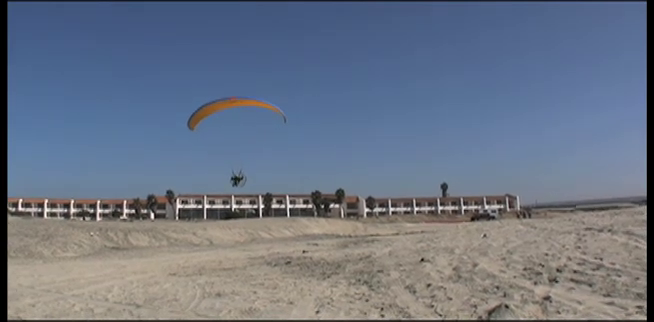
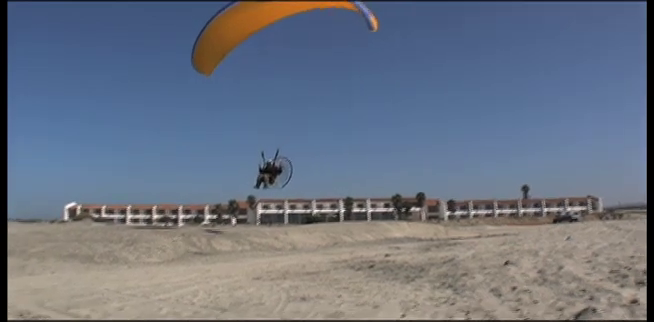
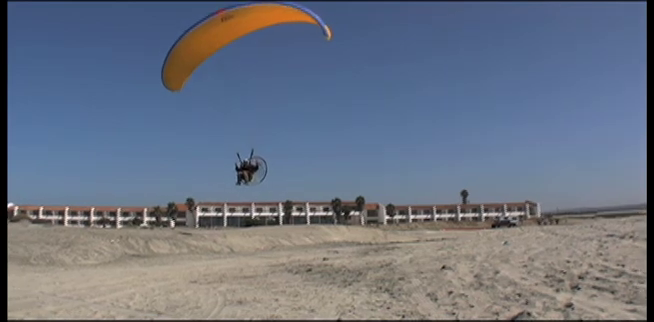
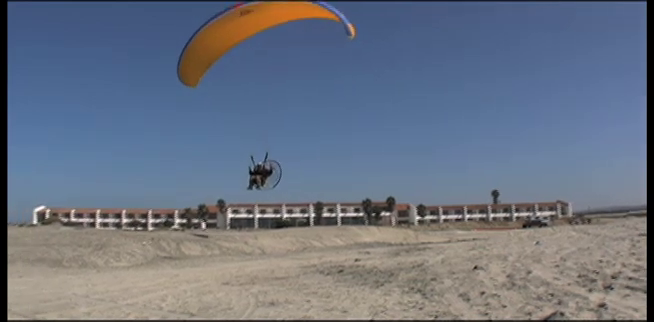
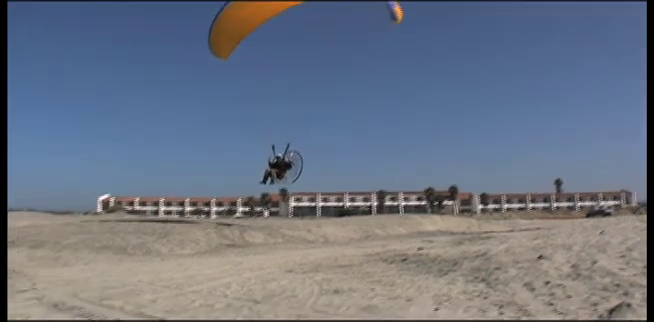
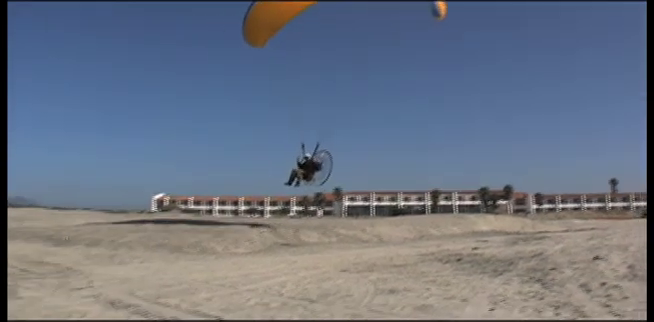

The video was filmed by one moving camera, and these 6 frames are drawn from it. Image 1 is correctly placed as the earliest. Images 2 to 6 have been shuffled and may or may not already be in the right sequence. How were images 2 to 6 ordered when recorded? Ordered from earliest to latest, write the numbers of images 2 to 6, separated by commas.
3, 4, 2, 5, 6
